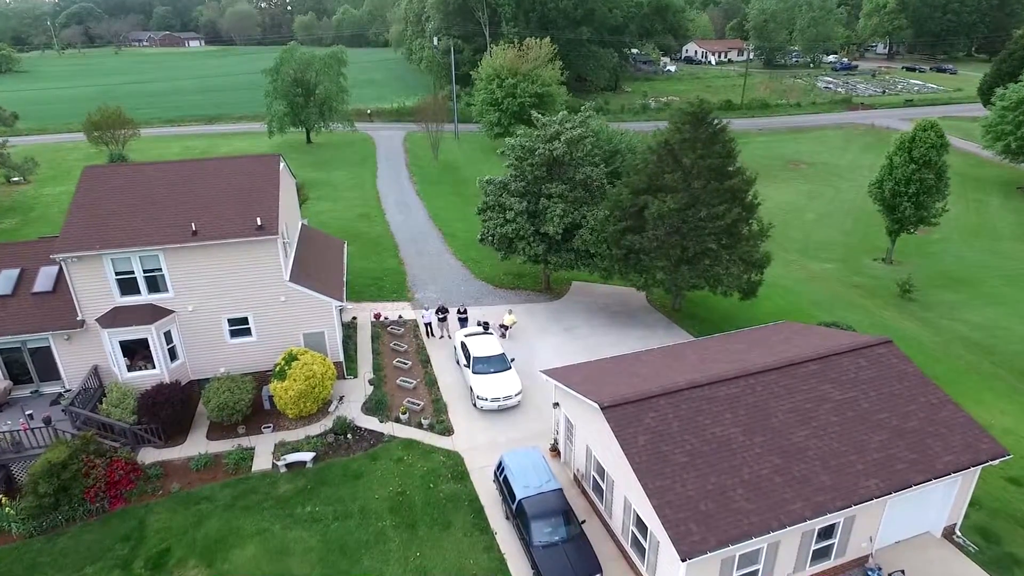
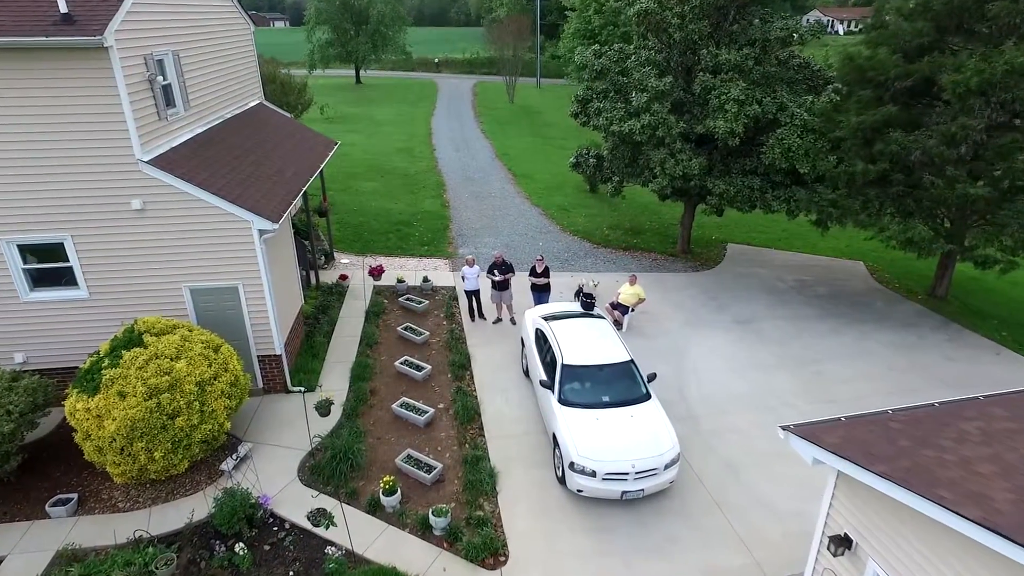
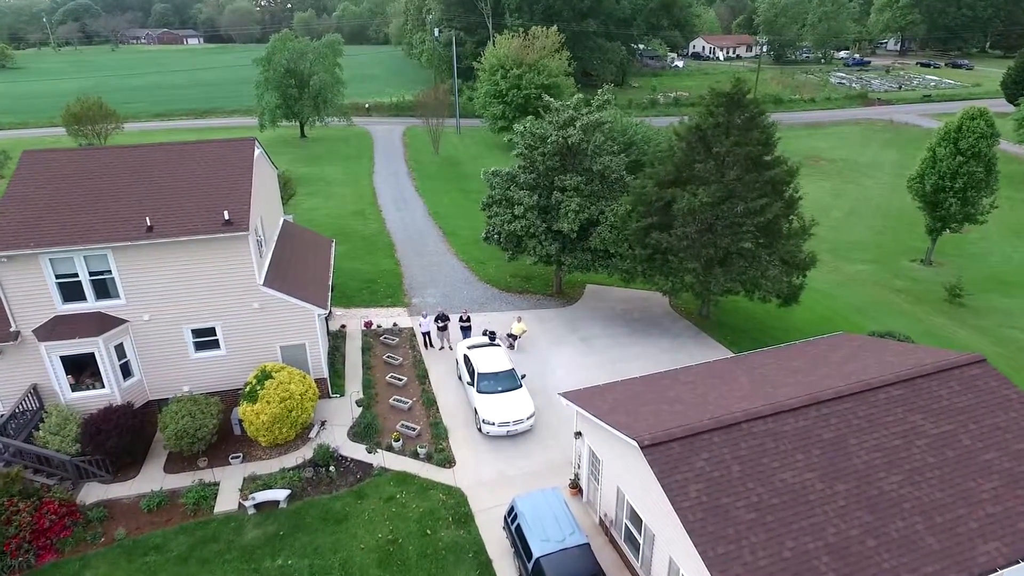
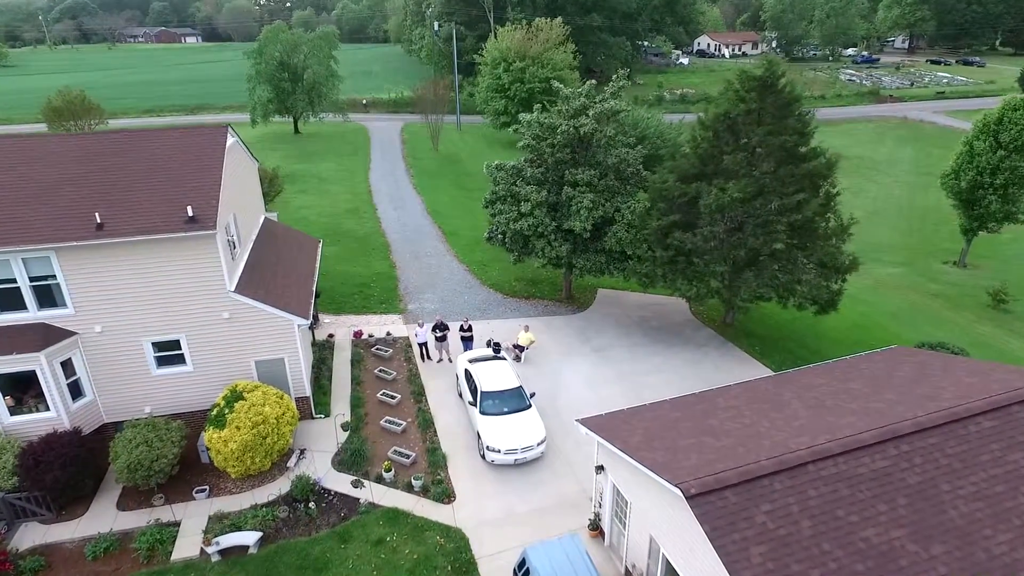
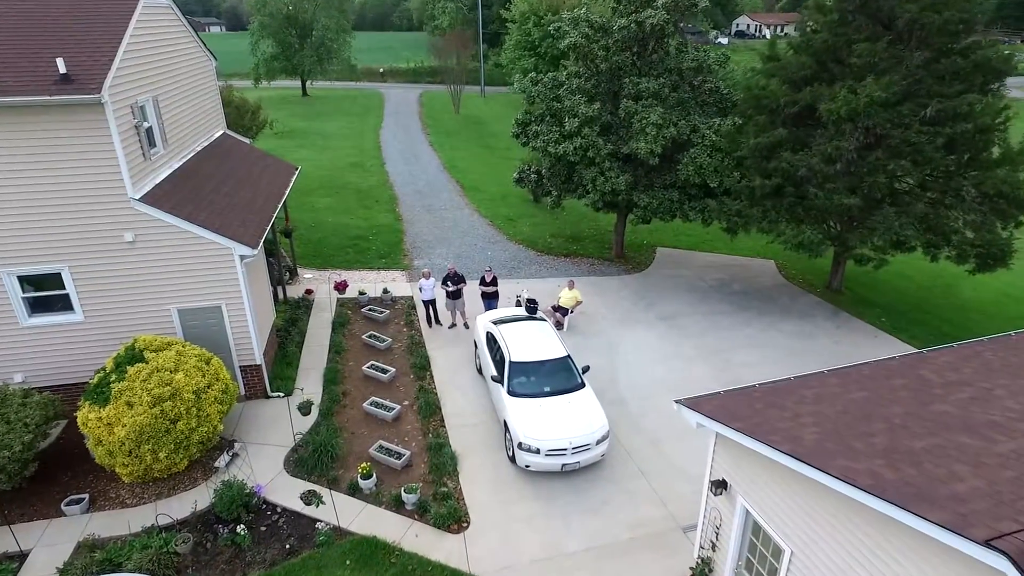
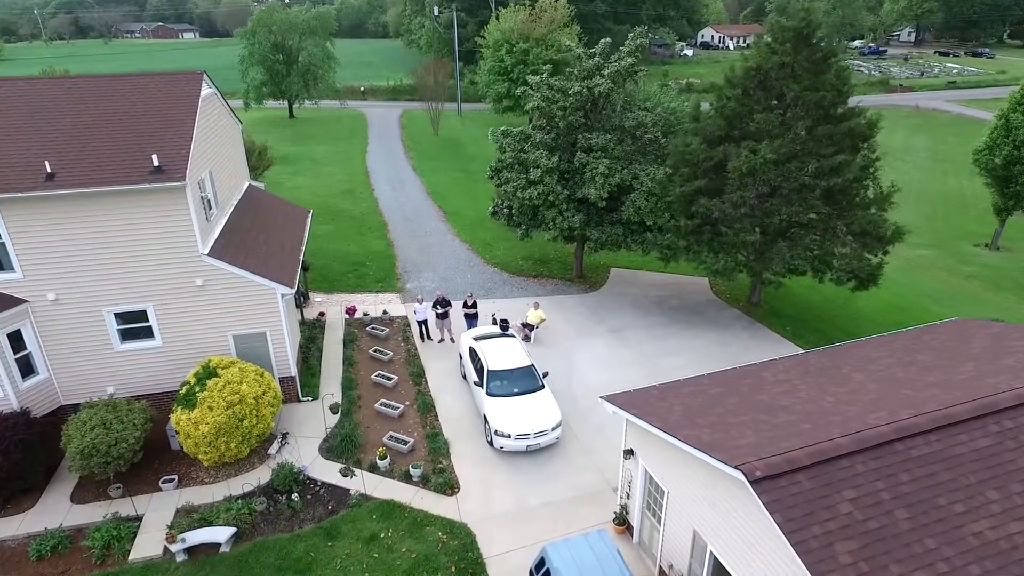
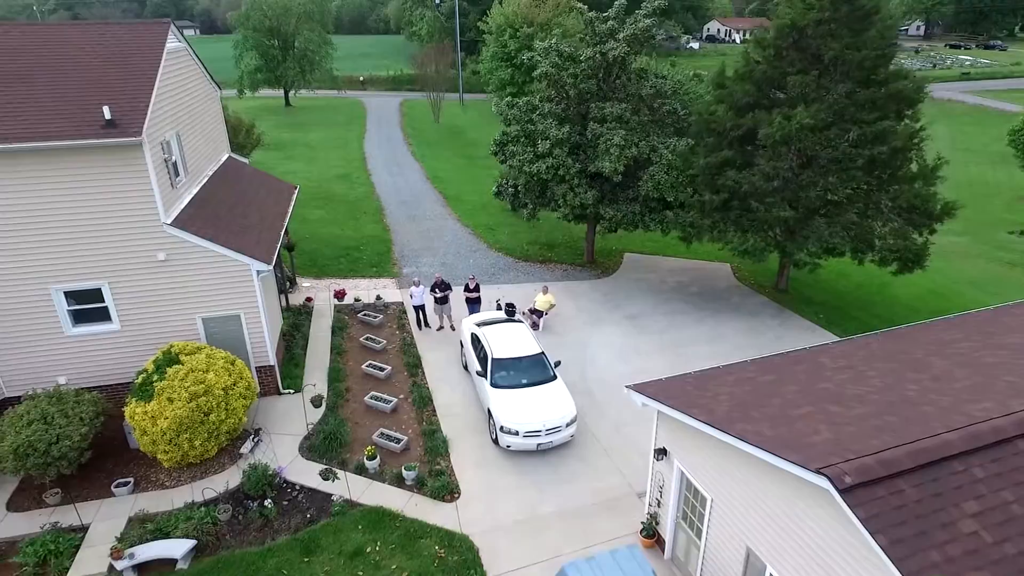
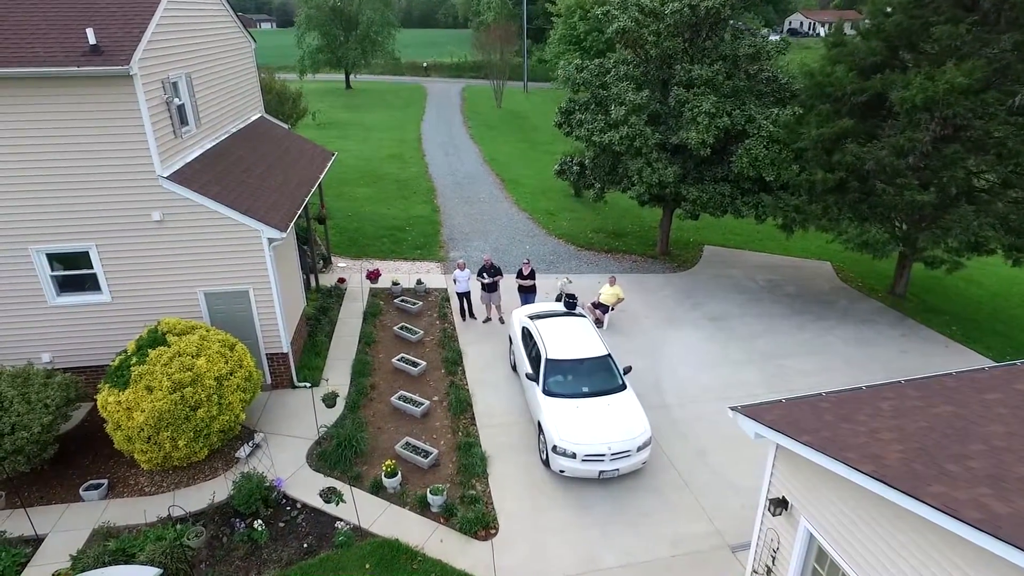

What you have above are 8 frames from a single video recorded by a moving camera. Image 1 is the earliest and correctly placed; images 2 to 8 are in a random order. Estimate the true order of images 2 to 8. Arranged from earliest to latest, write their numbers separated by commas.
3, 4, 6, 7, 5, 8, 2
